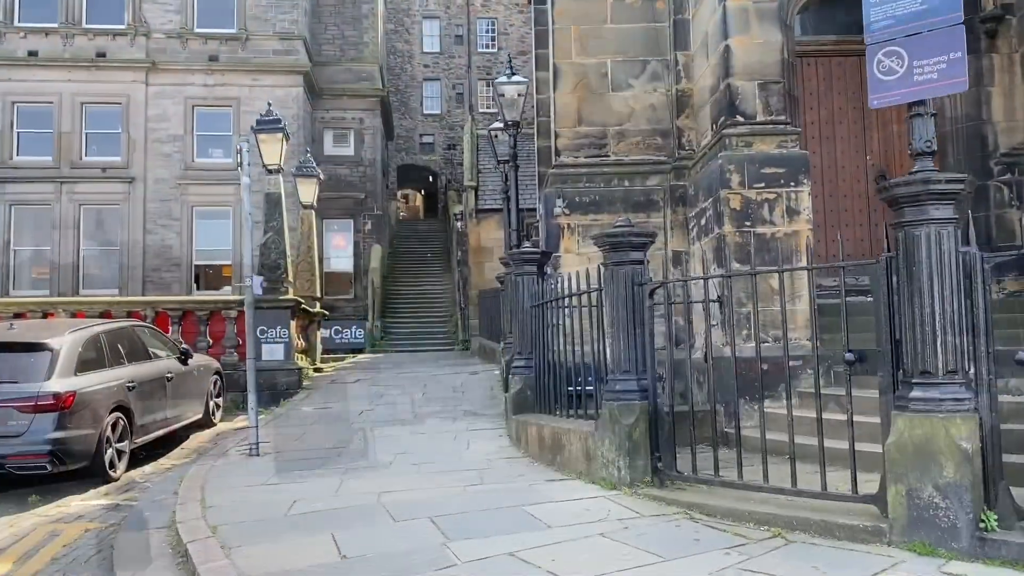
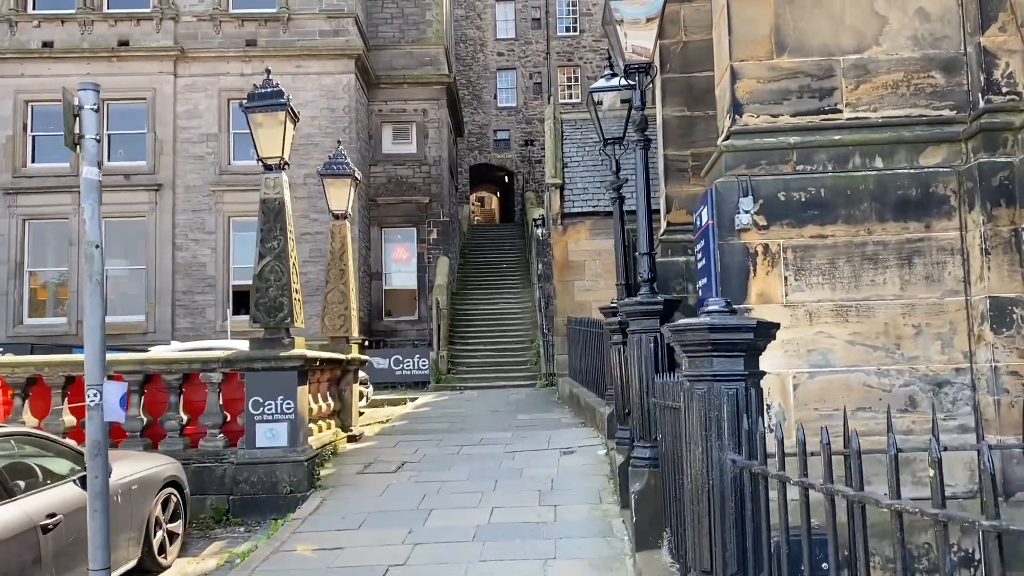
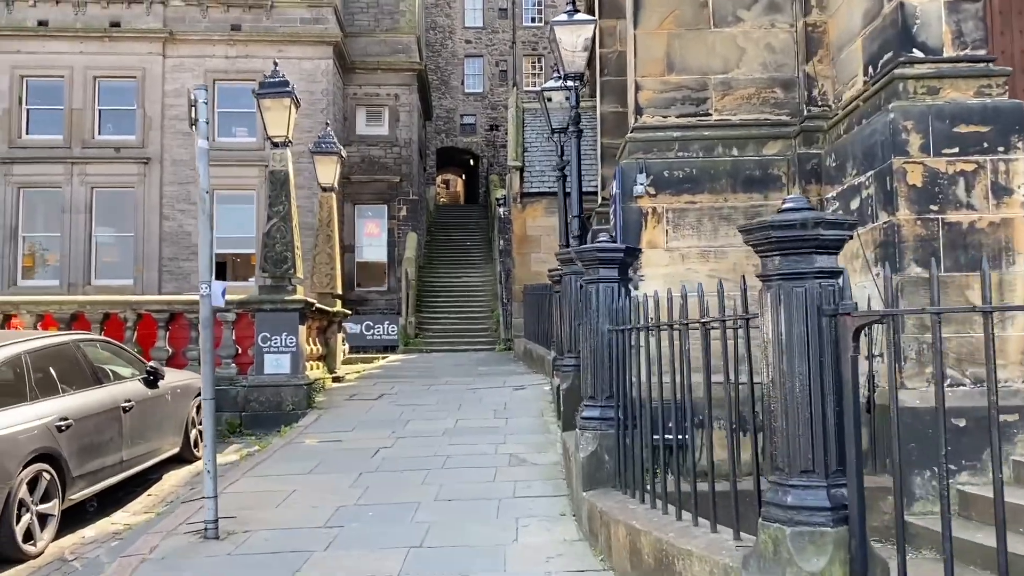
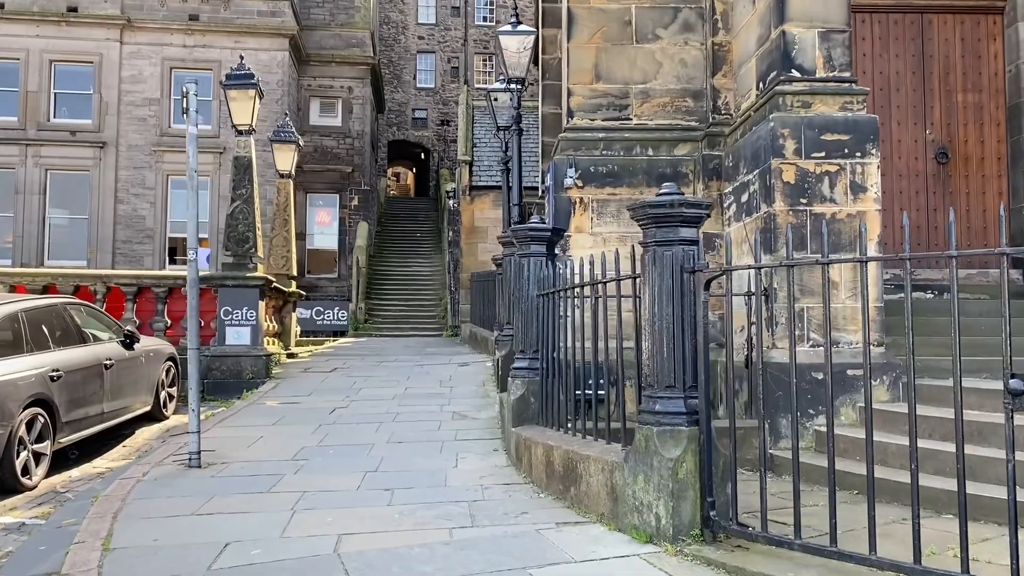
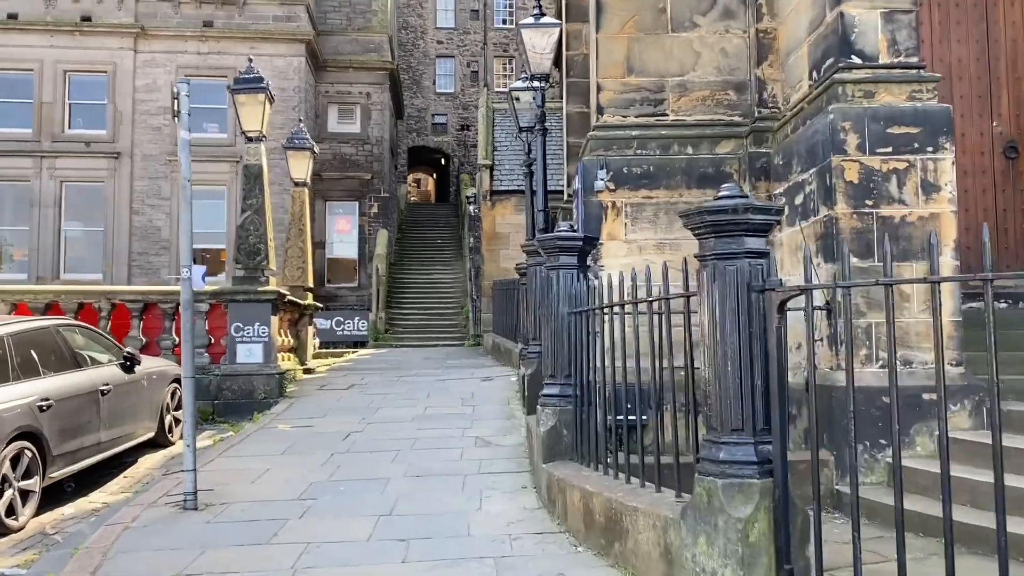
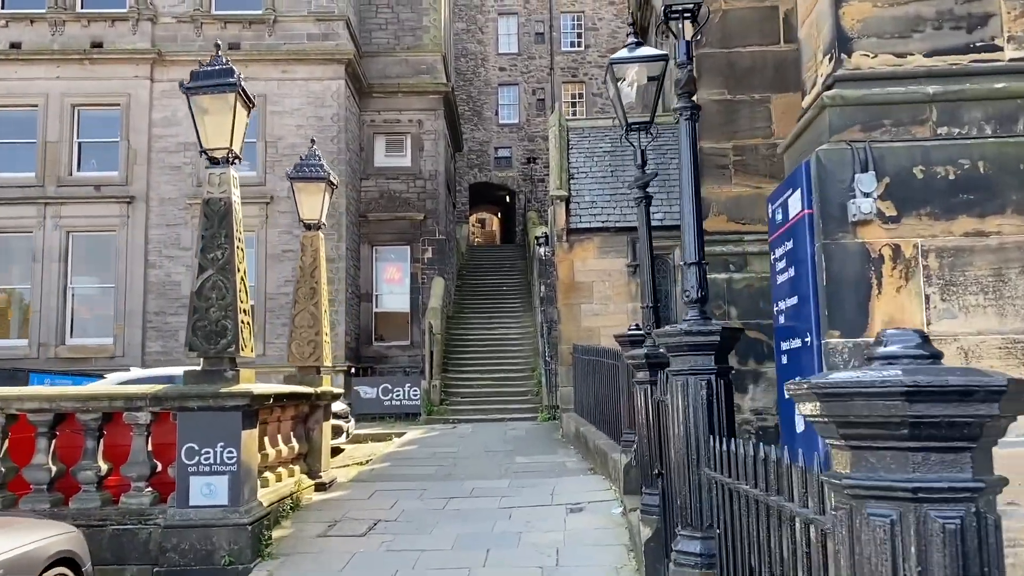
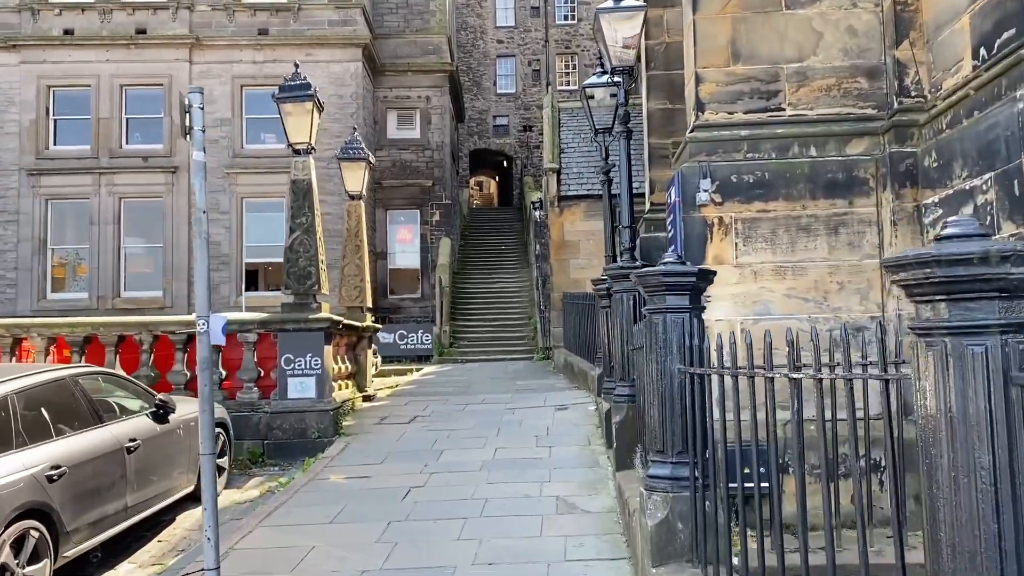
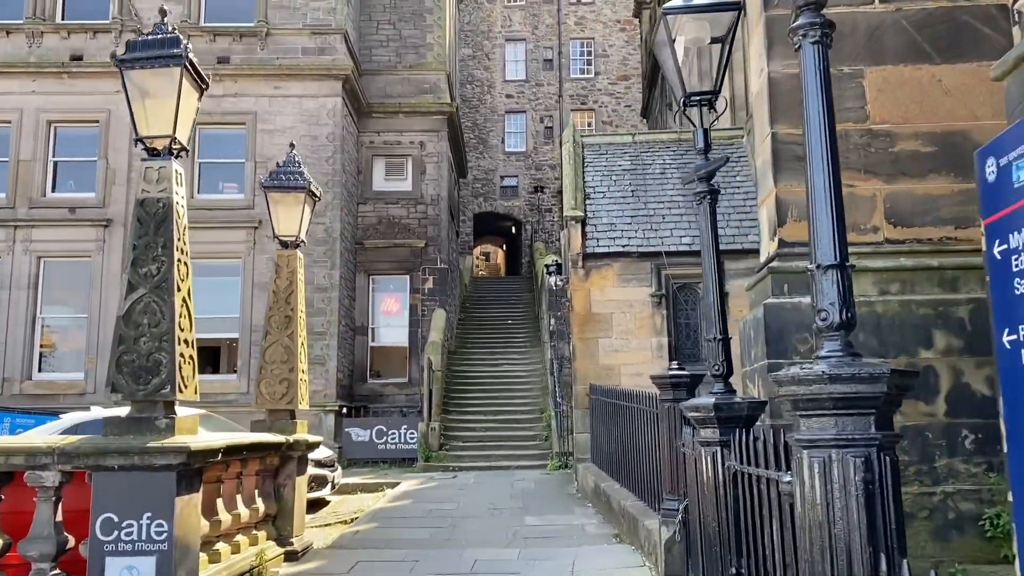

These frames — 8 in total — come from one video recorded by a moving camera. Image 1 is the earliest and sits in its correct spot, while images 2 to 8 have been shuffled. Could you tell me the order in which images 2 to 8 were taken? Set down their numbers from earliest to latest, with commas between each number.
4, 5, 3, 7, 2, 6, 8
